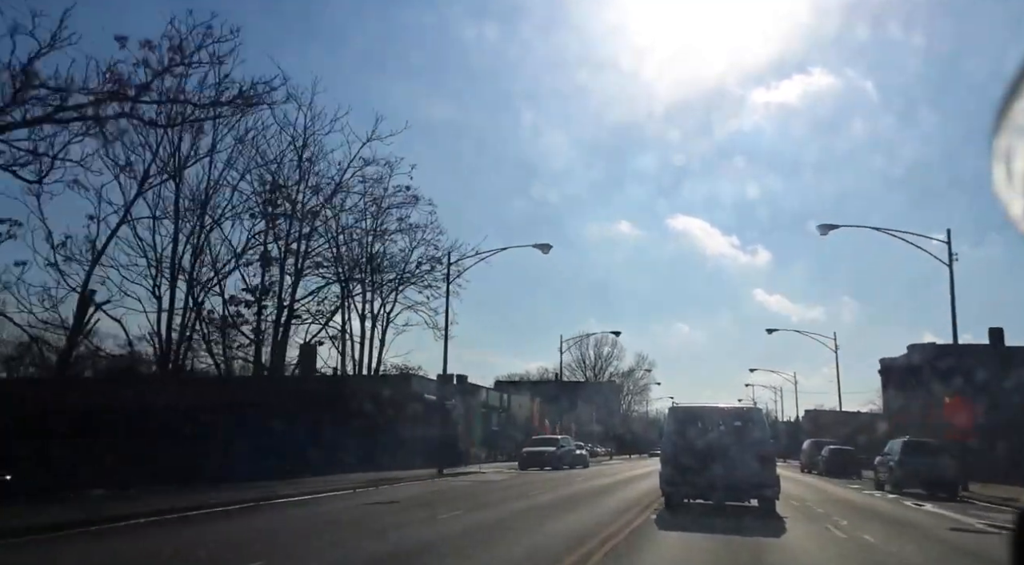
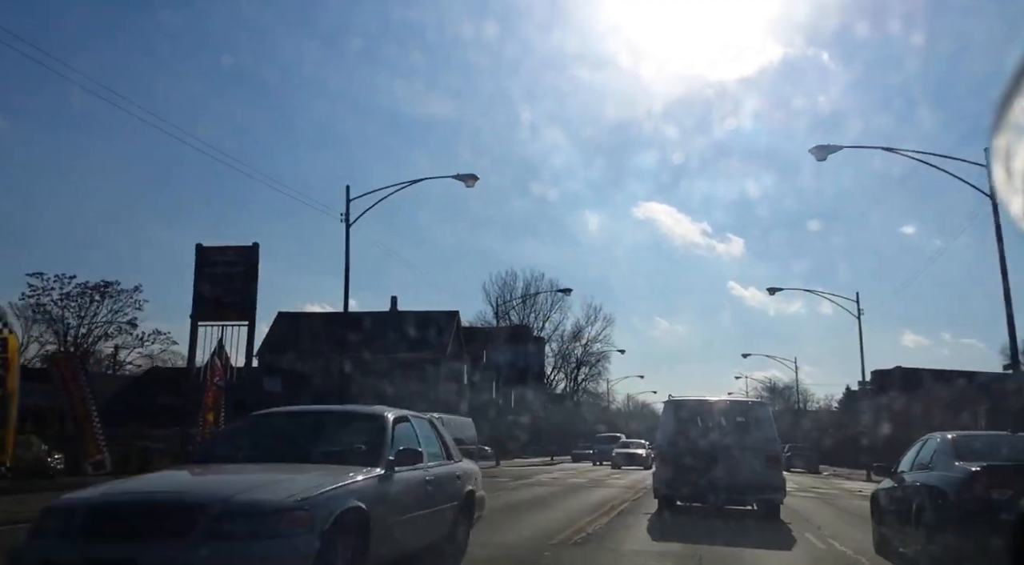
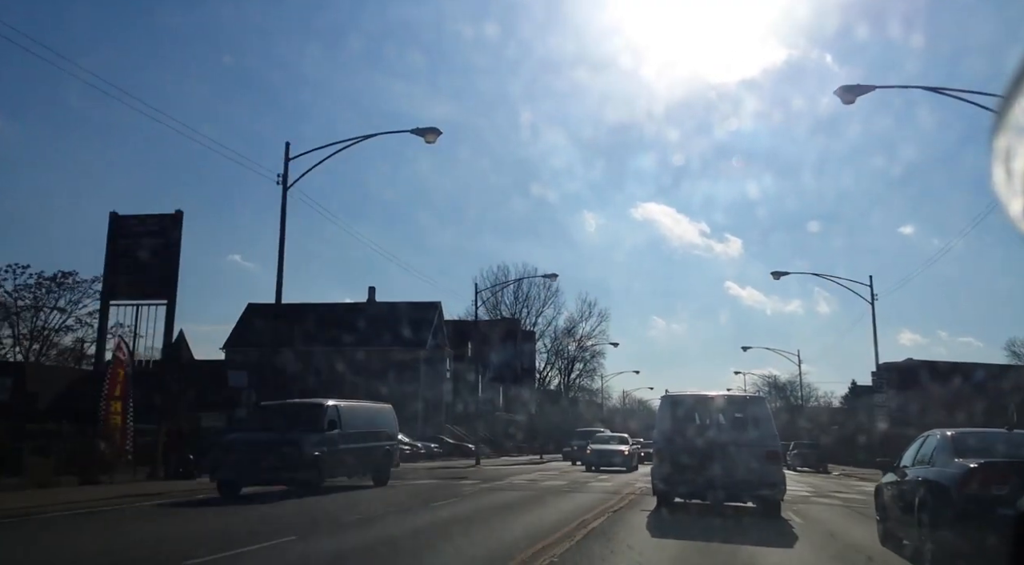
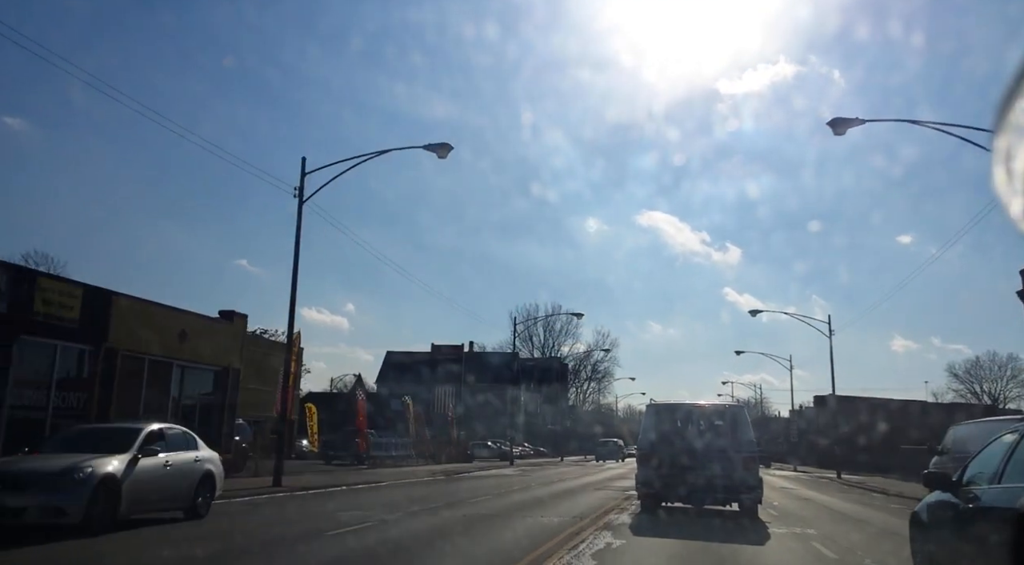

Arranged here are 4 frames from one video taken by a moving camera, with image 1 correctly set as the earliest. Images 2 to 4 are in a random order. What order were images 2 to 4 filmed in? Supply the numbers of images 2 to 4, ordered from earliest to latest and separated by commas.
4, 2, 3
